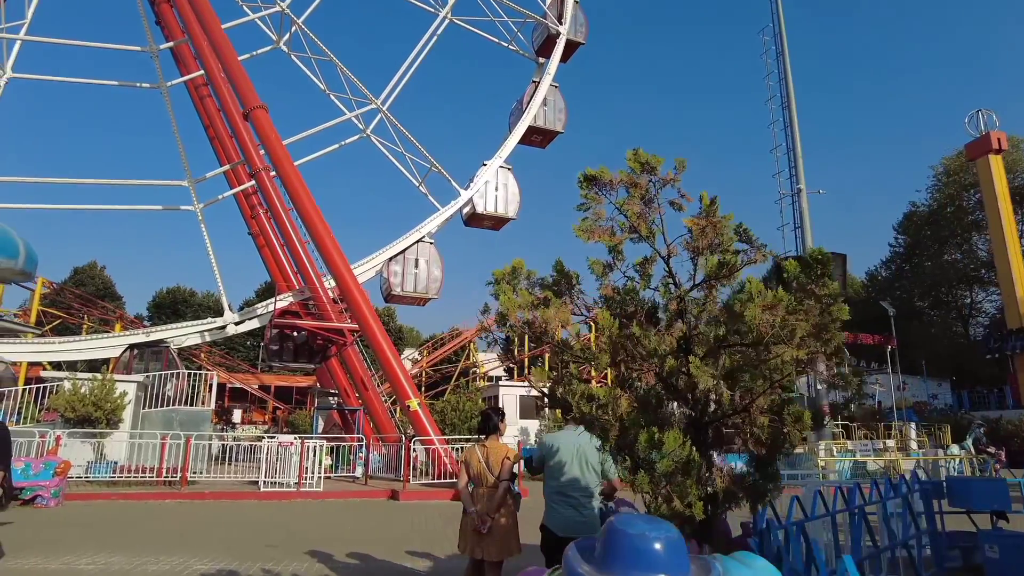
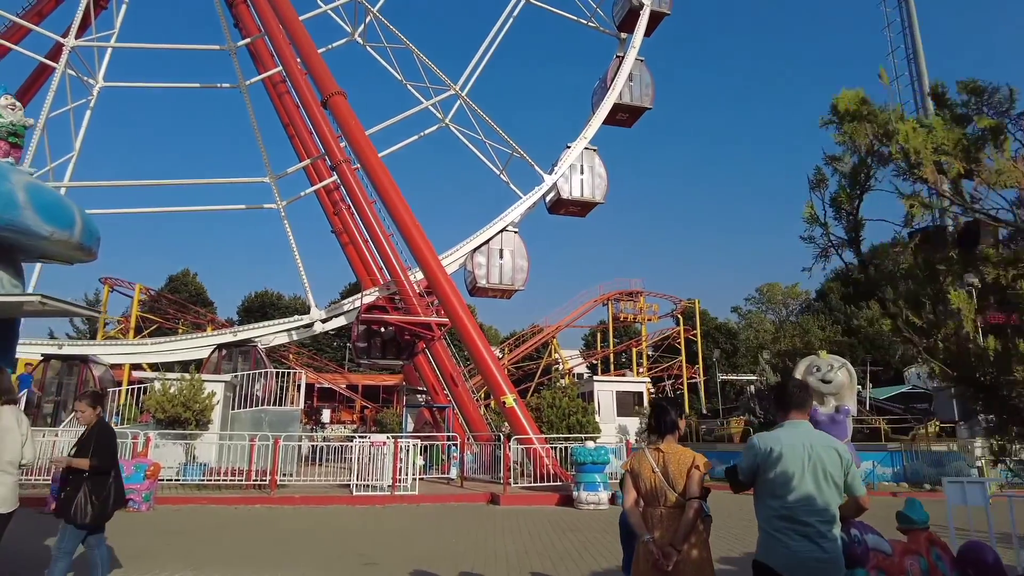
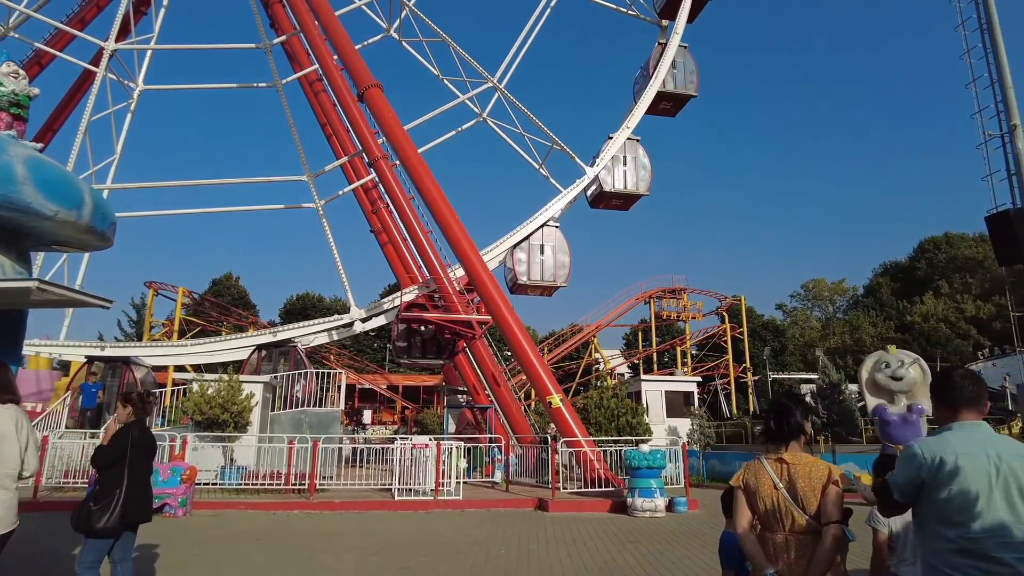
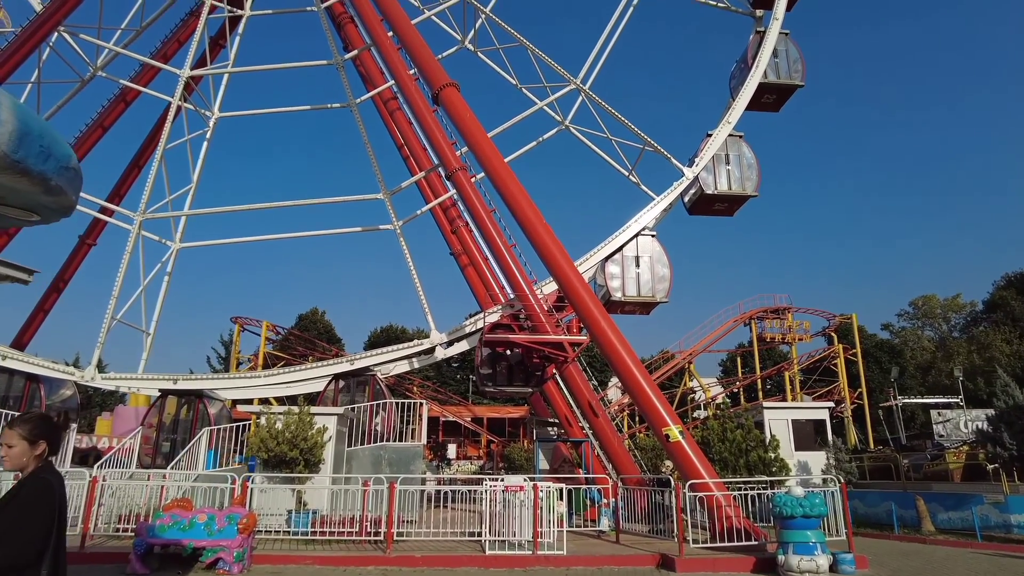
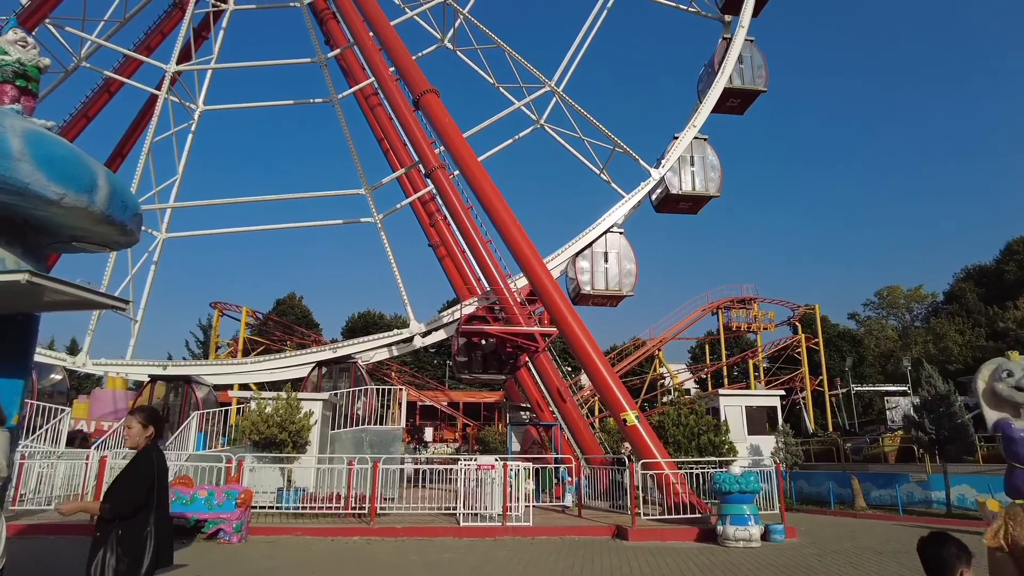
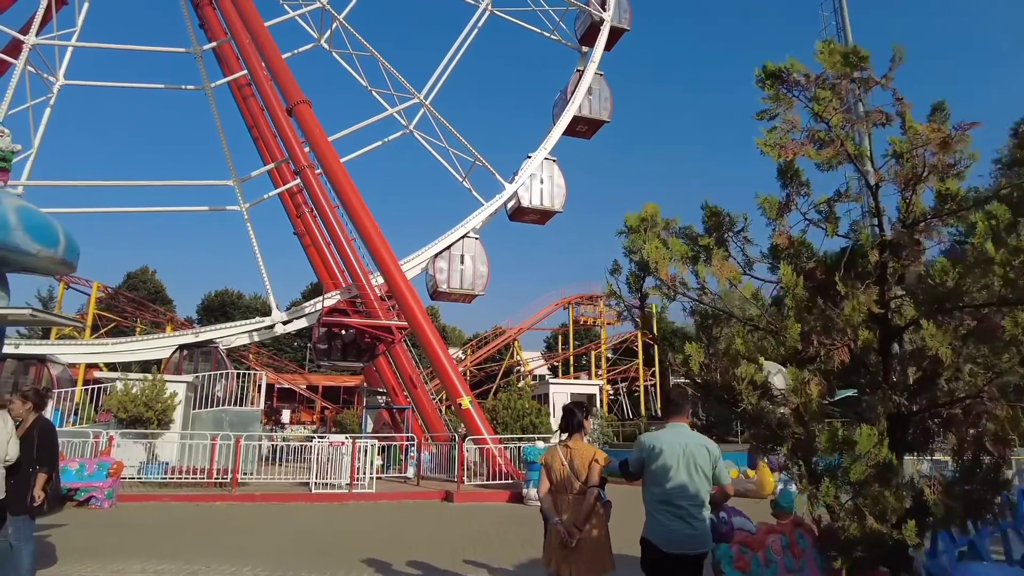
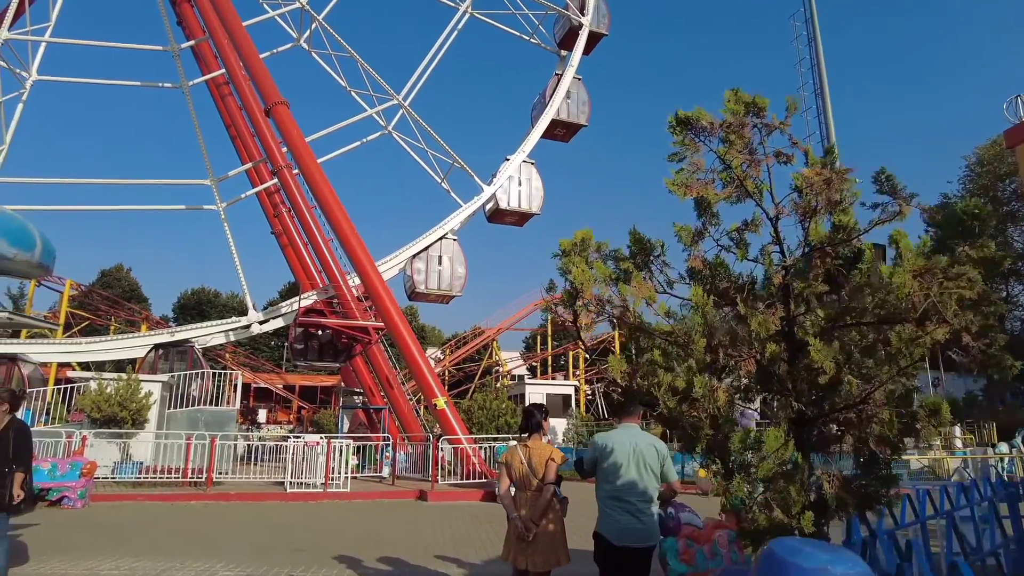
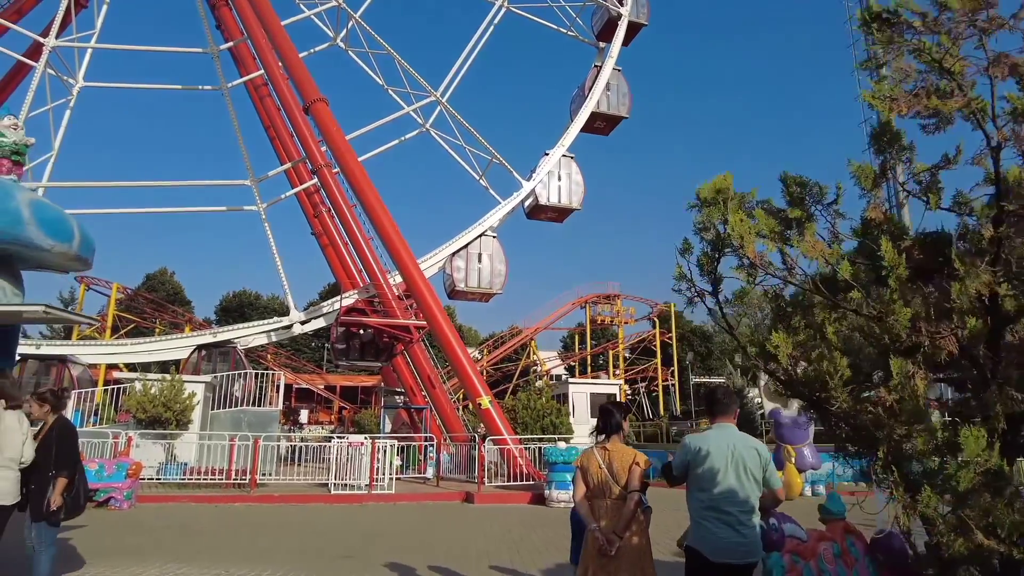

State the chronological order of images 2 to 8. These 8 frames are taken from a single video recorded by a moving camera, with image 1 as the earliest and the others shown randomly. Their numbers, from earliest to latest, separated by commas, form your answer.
7, 6, 8, 2, 3, 5, 4
